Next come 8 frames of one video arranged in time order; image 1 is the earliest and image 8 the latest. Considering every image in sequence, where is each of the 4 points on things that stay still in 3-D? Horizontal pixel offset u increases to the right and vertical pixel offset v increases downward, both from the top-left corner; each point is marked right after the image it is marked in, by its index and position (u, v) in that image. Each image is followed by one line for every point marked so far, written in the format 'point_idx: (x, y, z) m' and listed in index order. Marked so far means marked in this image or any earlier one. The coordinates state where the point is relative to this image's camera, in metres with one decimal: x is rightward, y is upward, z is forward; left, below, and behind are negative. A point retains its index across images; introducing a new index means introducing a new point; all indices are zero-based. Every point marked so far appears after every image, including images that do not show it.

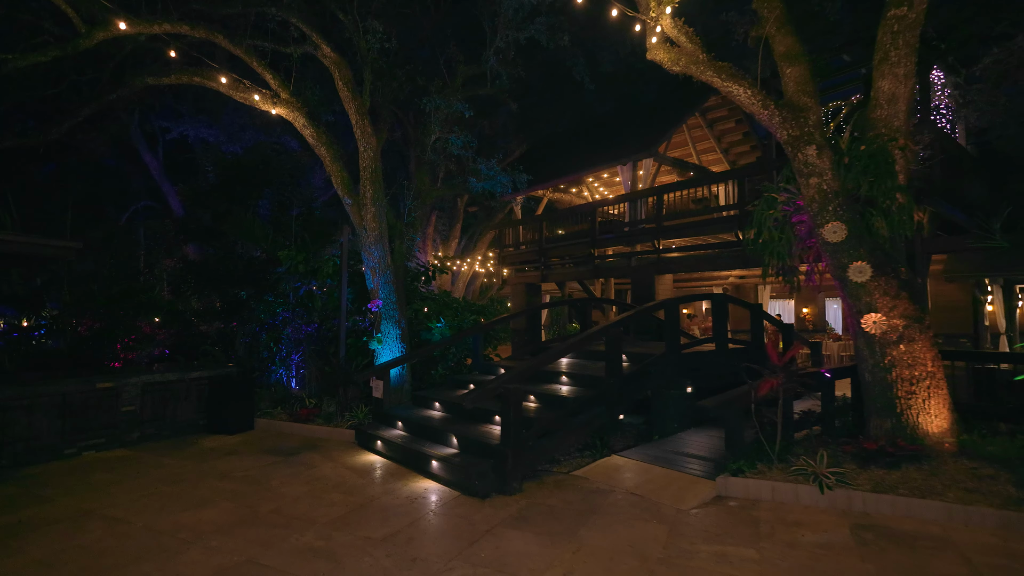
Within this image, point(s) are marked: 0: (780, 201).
0: (+3.4, +1.1, +6.3) m
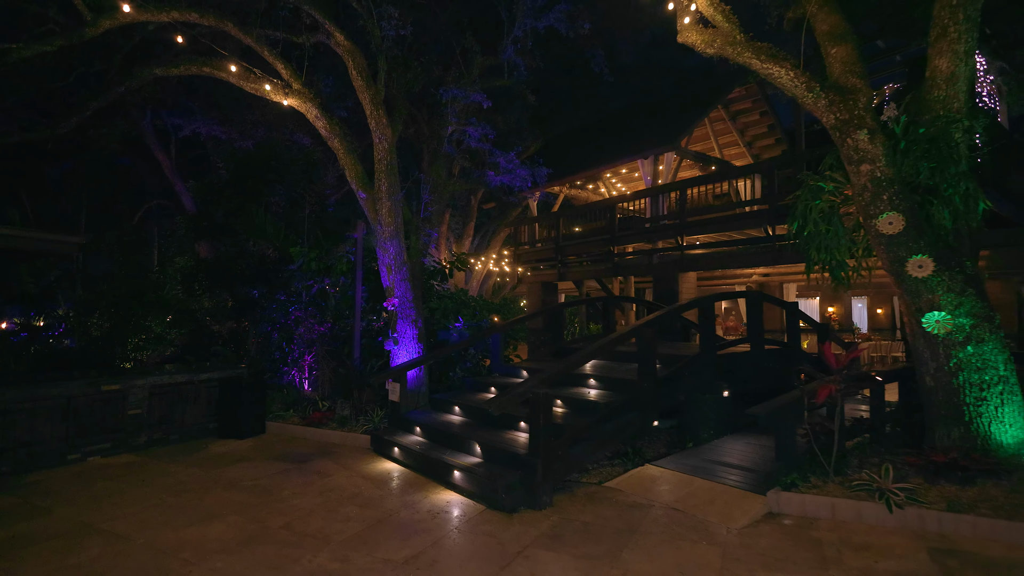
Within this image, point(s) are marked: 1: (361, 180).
0: (+3.7, +1.1, +5.8) m
1: (-2.3, +1.7, +7.5) m
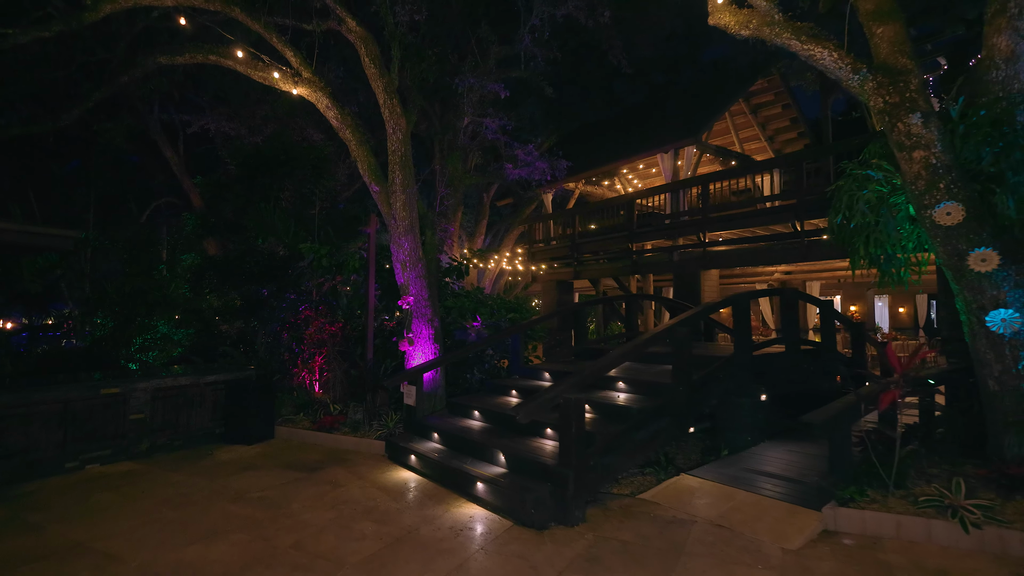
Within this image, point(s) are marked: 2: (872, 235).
0: (+3.9, +1.2, +5.4) m
1: (-2.0, +1.7, +7.2) m
2: (+4.0, +0.6, +5.5) m
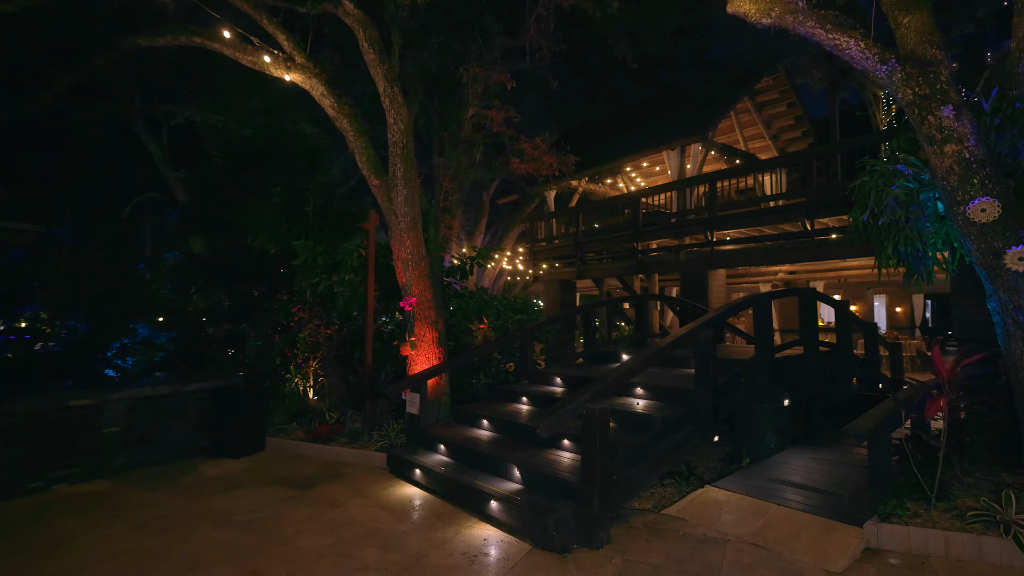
0: (+4.0, +1.2, +5.2) m
1: (-1.9, +1.7, +6.8) m
2: (+4.1, +0.6, +5.2) m
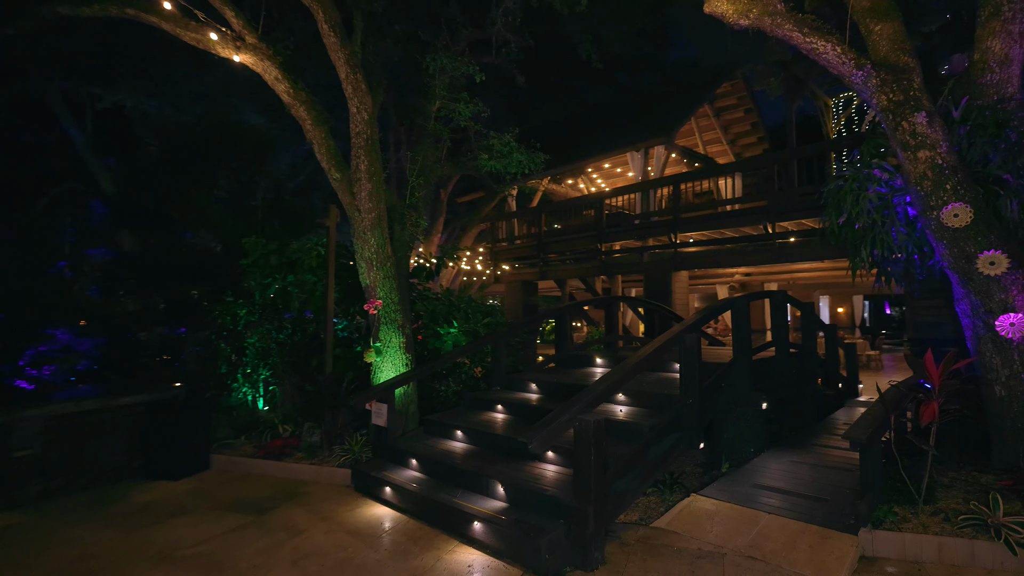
0: (+3.8, +1.1, +5.2) m
1: (-2.3, +1.6, +6.3) m
2: (+3.9, +0.5, +5.3) m
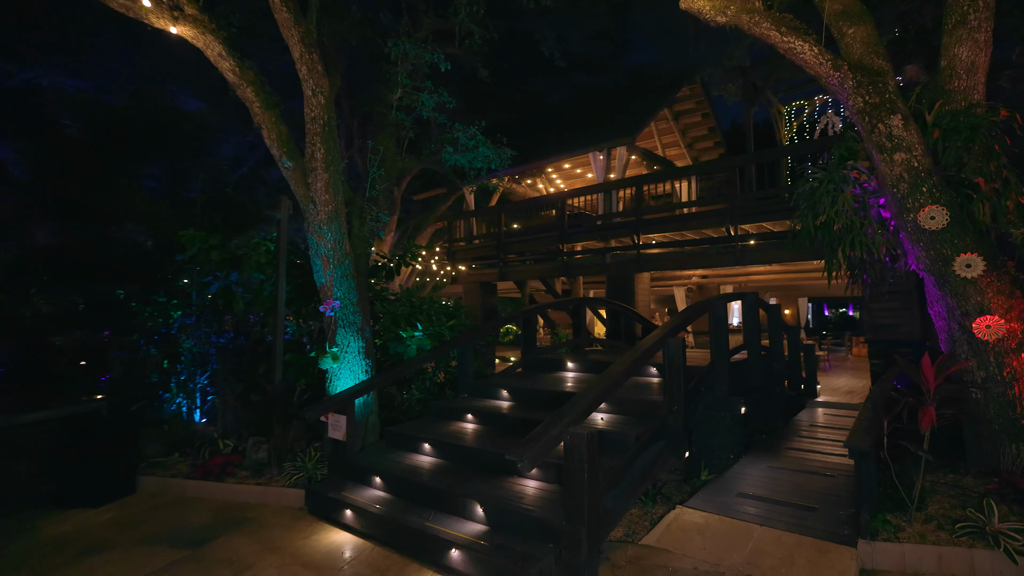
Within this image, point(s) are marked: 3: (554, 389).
0: (+3.5, +1.1, +5.2) m
1: (-2.6, +1.7, +5.7) m
2: (+3.6, +0.5, +5.3) m
3: (+0.4, -1.1, +5.5) m
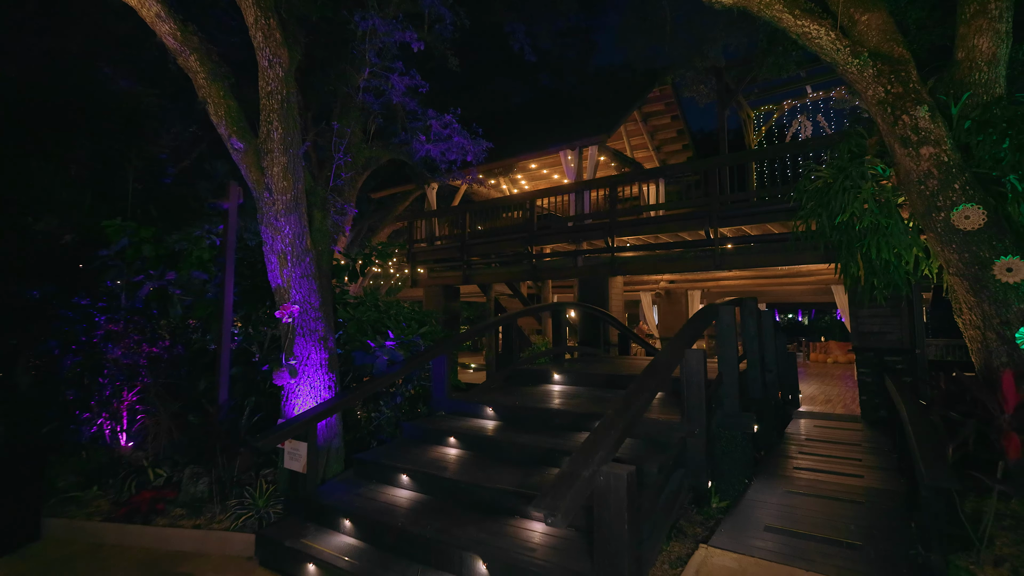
0: (+3.5, +1.1, +4.8) m
1: (-2.7, +1.6, +4.9) m
2: (+3.5, +0.5, +4.9) m
3: (+0.3, -1.1, +4.8) m
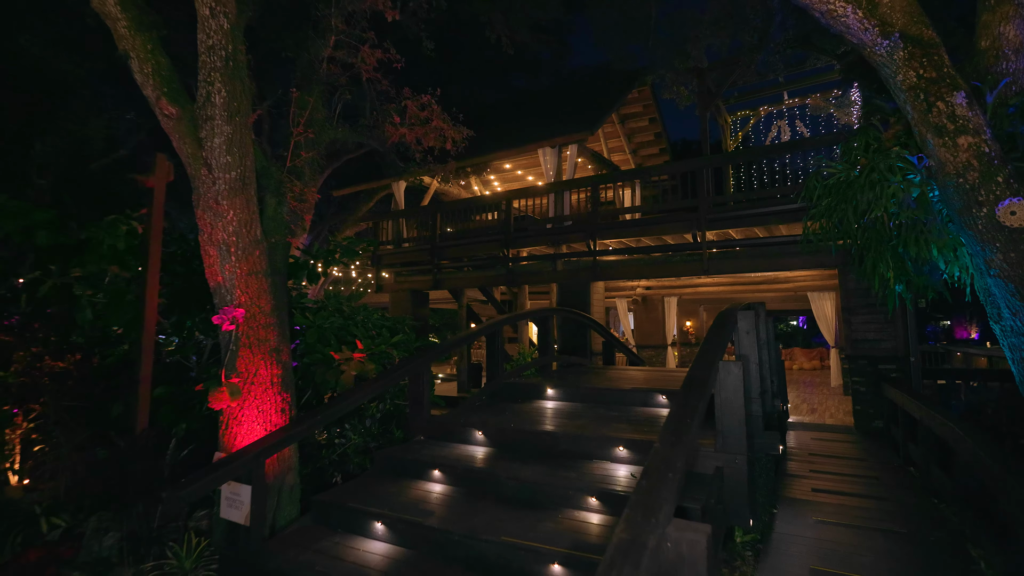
0: (+3.4, +1.0, +4.4) m
1: (-2.7, +1.6, +3.9) m
2: (+3.4, +0.4, +4.5) m
3: (+0.3, -1.2, +4.1) m
